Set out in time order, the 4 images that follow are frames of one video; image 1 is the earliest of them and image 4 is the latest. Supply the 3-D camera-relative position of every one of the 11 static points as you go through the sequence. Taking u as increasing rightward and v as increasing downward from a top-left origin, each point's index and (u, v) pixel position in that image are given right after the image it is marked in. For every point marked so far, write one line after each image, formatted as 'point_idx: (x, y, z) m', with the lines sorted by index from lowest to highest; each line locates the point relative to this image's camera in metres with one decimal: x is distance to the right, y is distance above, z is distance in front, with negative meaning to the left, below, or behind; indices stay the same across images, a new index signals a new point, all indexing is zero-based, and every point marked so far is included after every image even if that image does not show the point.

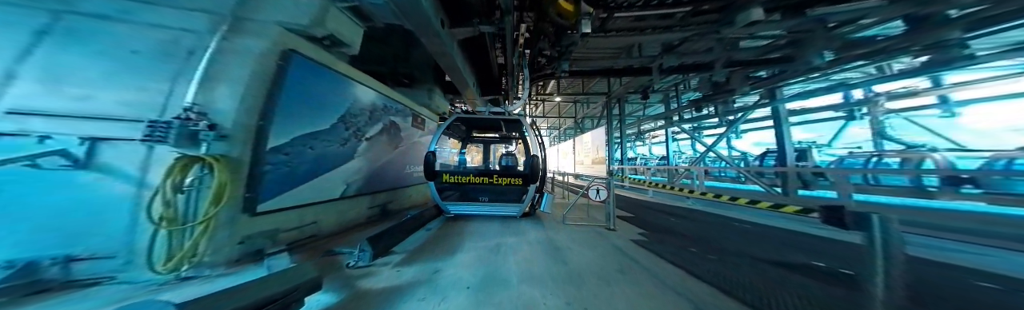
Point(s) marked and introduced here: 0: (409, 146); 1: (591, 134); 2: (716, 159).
0: (-2.5, +0.2, +3.9) m
1: (+6.1, +1.7, +12.6) m
2: (+15.2, -0.3, +12.0) m
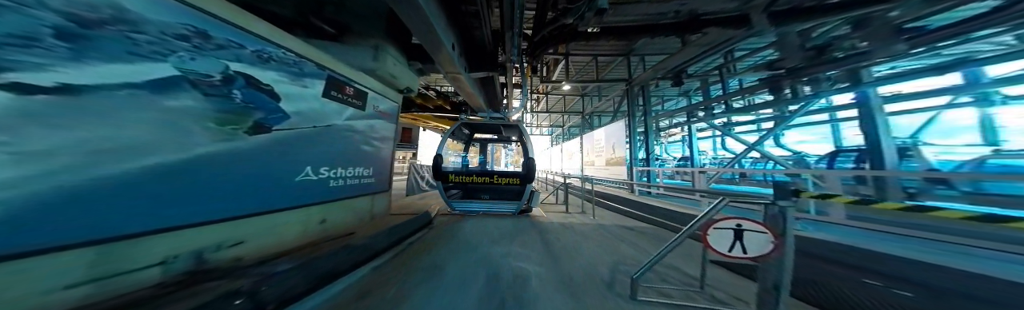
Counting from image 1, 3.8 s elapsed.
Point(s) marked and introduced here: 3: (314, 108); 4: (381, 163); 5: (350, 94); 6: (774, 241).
0: (-2.5, +0.3, +2.1) m
1: (+6.2, +1.7, +10.7) m
2: (+15.3, -0.3, +10.0) m
3: (-2.5, +0.6, +2.1) m
4: (-2.7, -0.2, +3.2) m
5: (-2.6, +1.0, +2.6) m
6: (+1.6, -0.6, +1.0) m
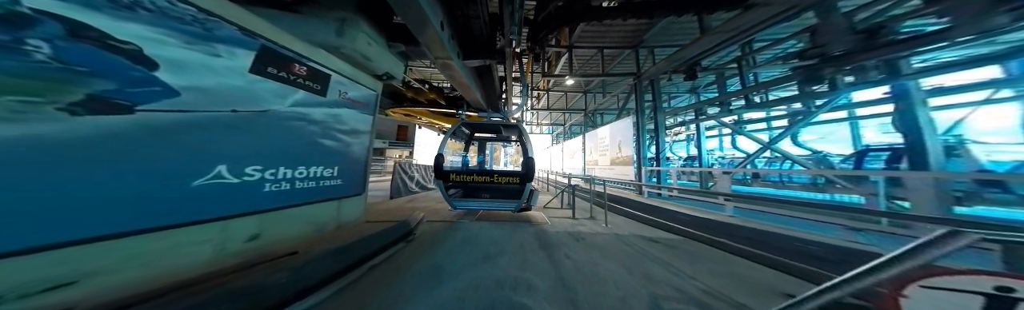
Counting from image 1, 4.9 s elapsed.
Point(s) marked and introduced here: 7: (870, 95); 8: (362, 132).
0: (-2.6, +0.3, +1.5) m
1: (+6.1, +1.8, +10.1) m
2: (+15.2, -0.2, +9.4) m
3: (-2.6, +0.6, +1.5) m
4: (-2.7, -0.1, +2.7) m
5: (-2.6, +1.0, +2.0) m
6: (+1.6, -0.5, +0.5) m
7: (+13.4, +2.3, +6.1) m
8: (-2.7, +0.4, +2.8) m
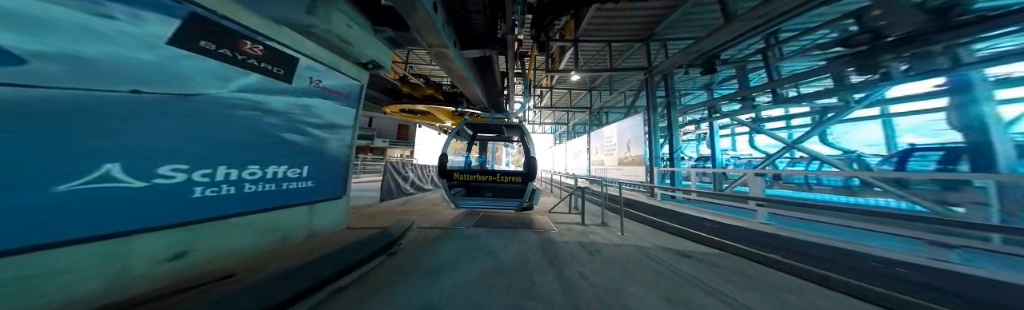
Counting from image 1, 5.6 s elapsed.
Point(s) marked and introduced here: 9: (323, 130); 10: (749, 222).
0: (-2.6, +0.3, +1.2) m
1: (+6.3, +1.8, +9.5) m
2: (+15.4, -0.2, +8.6) m
3: (-2.6, +0.7, +1.2) m
4: (-2.7, -0.1, +2.3) m
5: (-2.7, +1.1, +1.7) m
6: (+1.5, -0.5, 0.0) m
7: (+13.5, +2.3, +5.4) m
8: (-2.7, +0.4, +2.5) m
9: (-2.7, +0.3, +2.3) m
10: (+5.8, -1.6, +3.9) m
